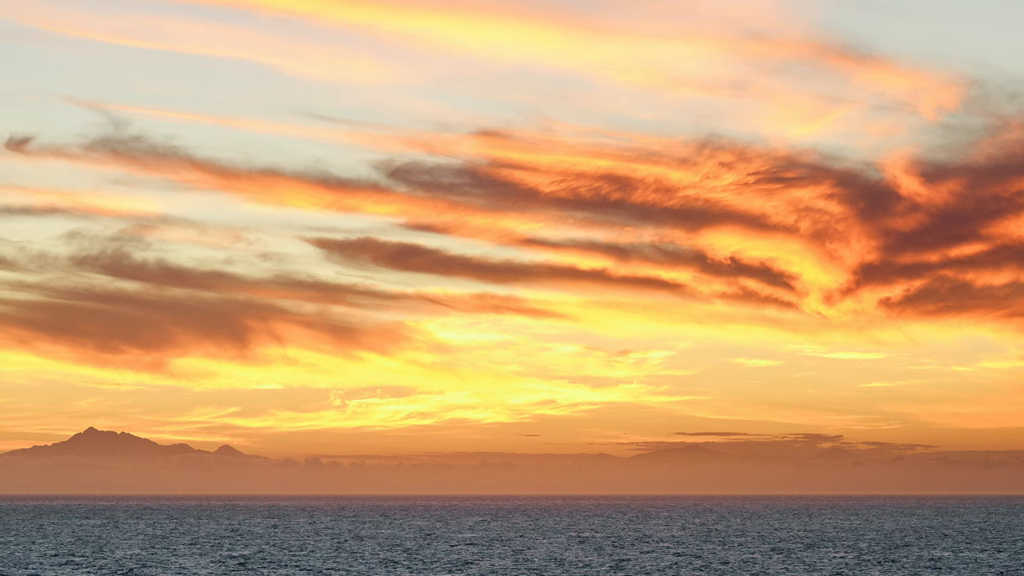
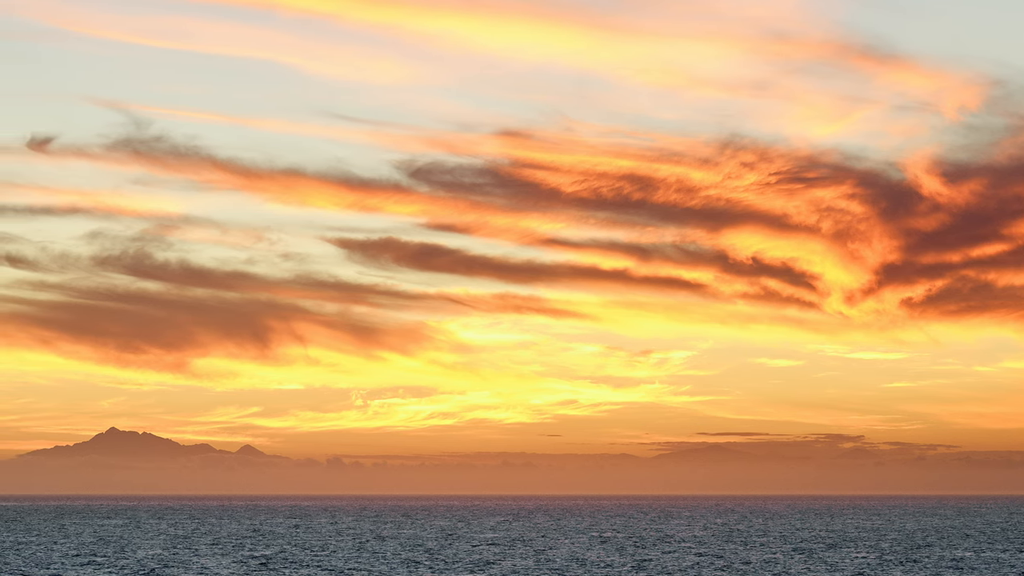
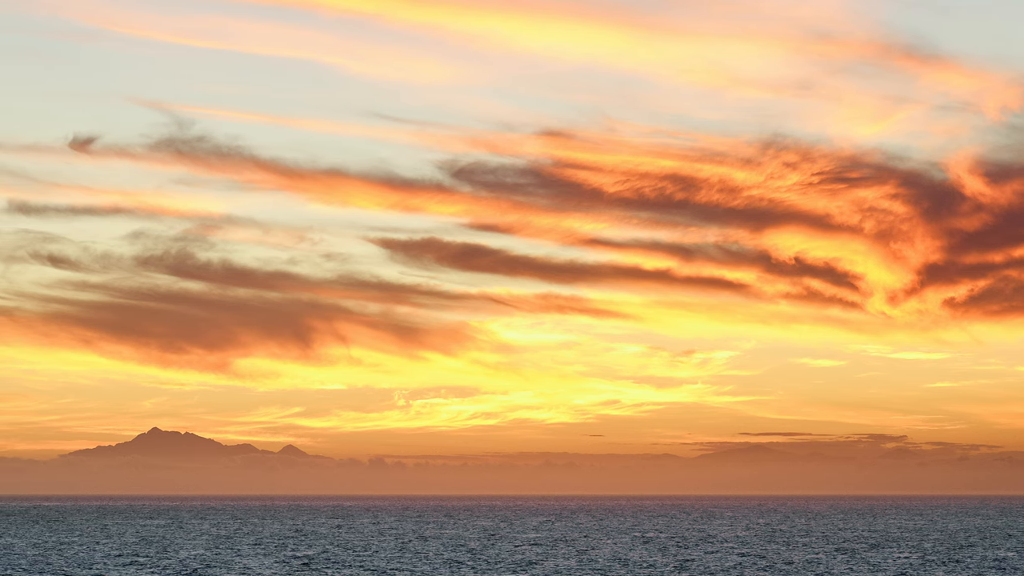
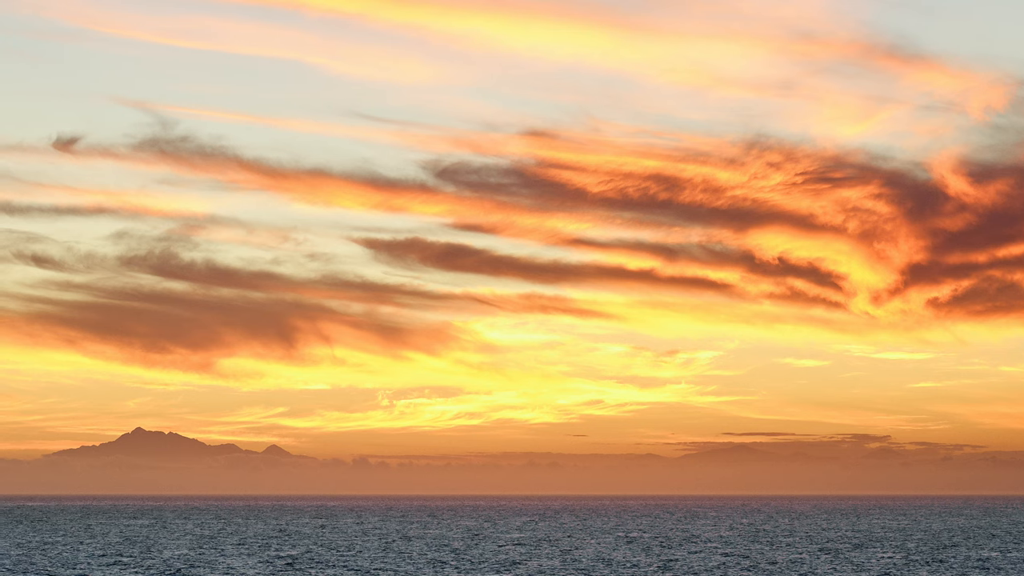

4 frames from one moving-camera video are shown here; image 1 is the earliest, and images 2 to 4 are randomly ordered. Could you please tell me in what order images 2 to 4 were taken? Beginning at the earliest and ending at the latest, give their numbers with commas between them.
2, 4, 3
